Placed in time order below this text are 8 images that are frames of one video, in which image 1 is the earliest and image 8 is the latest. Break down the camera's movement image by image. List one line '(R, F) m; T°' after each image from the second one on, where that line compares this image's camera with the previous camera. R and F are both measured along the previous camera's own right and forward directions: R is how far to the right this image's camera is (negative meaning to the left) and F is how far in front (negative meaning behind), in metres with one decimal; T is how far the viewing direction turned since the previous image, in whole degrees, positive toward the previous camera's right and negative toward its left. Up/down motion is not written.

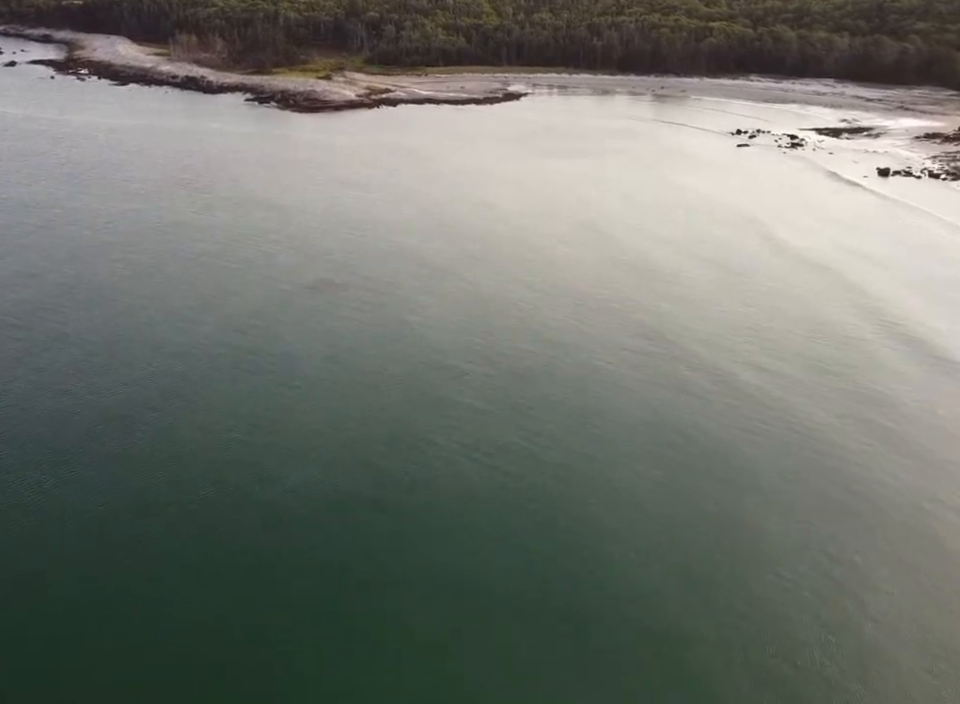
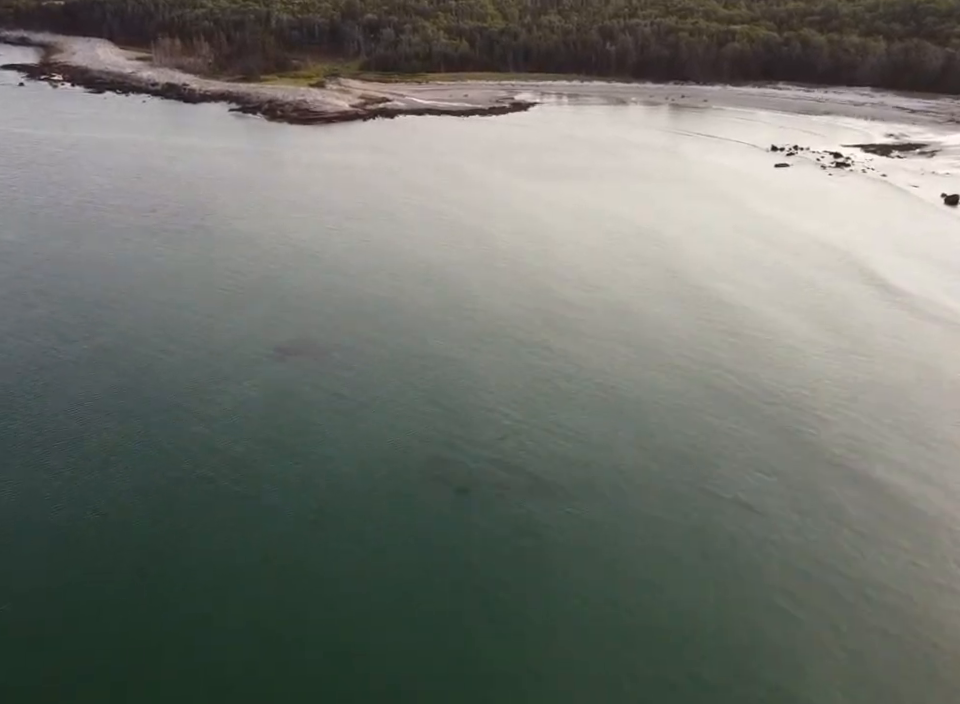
(-0.2, +3.9) m; 0°
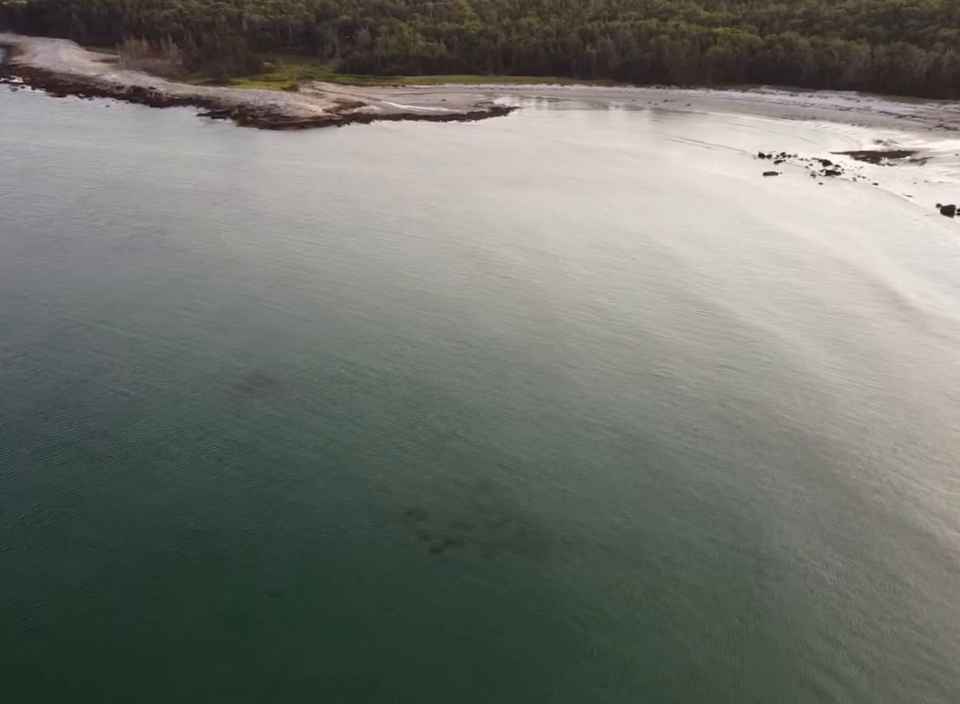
(0.0, +1.3) m; +1°
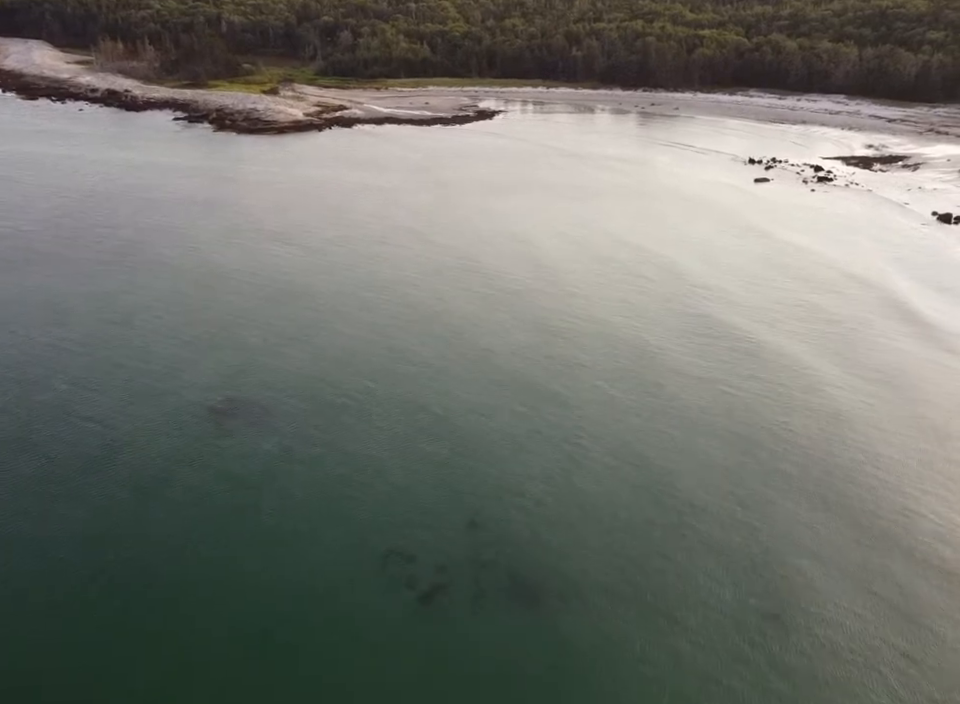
(0.0, +0.9) m; +1°
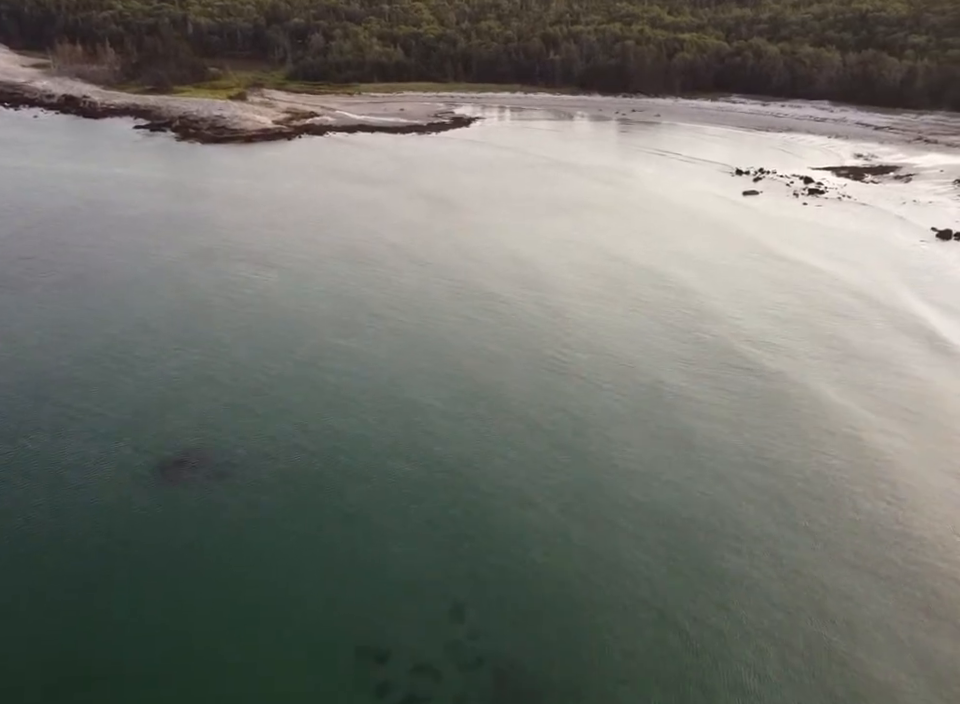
(-0.1, +1.5) m; +2°
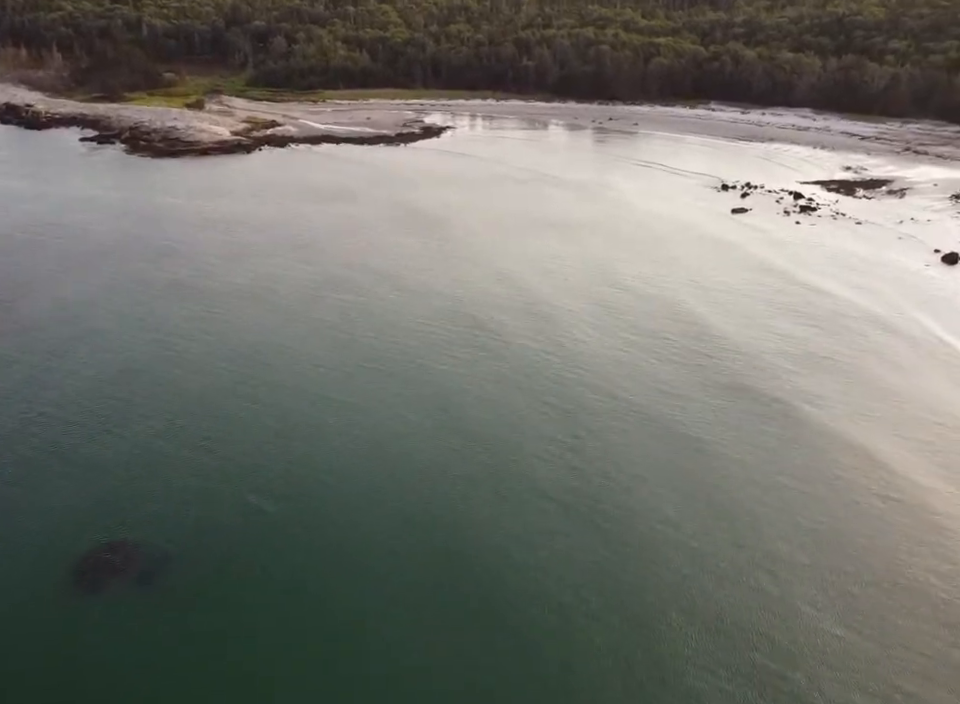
(-0.1, +1.9) m; +2°
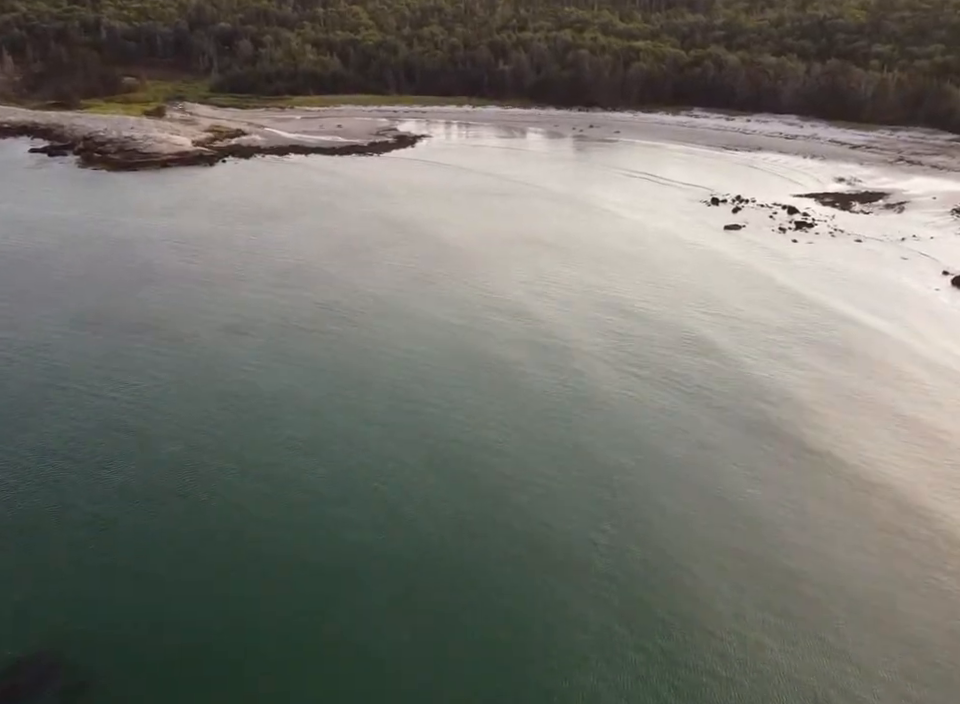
(-0.2, +1.7) m; +2°
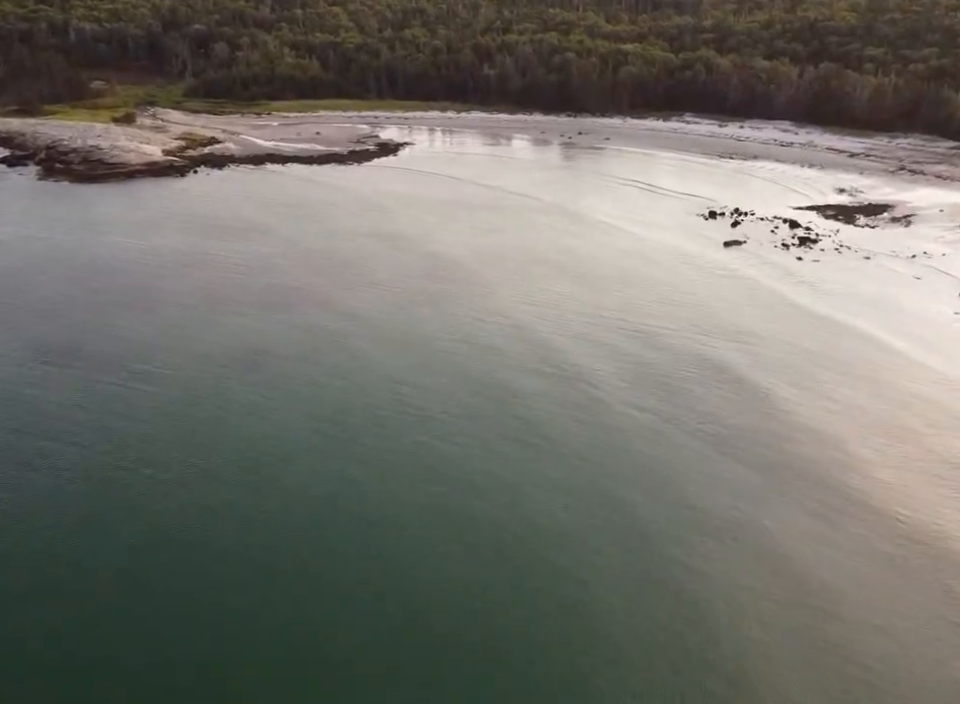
(-0.1, +1.5) m; +1°
